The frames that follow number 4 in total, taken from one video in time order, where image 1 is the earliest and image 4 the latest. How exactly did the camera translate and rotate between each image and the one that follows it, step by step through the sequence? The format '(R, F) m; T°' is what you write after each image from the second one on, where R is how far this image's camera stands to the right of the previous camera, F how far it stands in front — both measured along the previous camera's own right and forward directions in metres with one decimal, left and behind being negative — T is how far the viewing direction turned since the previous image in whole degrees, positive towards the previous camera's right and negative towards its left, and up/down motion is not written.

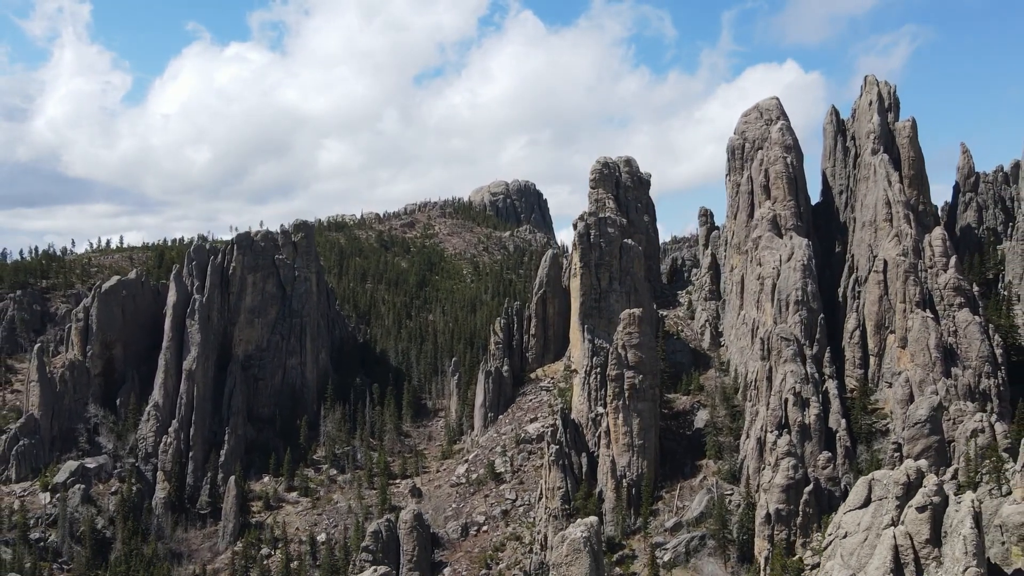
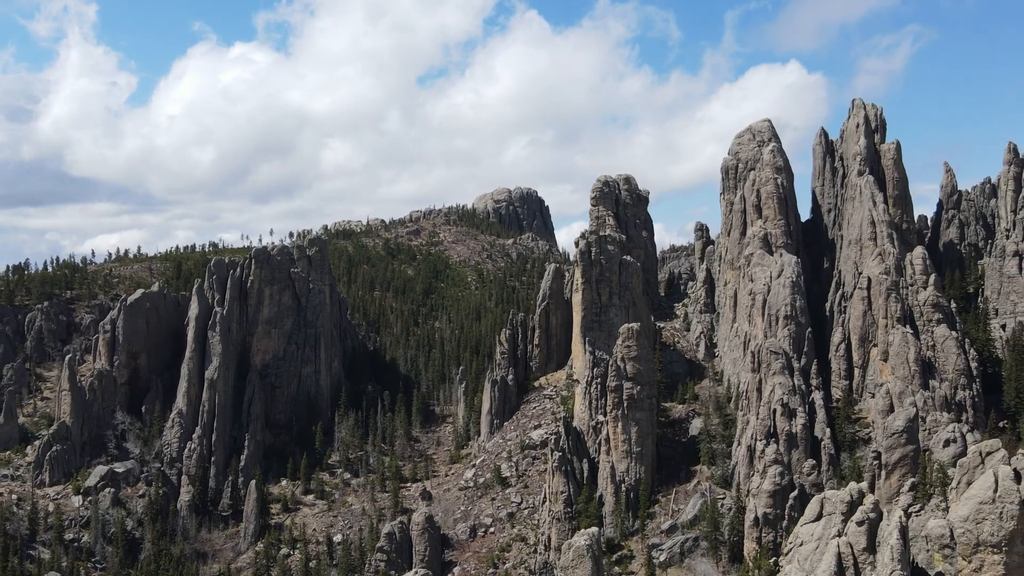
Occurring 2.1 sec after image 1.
(-0.5, -5.6) m; 0°
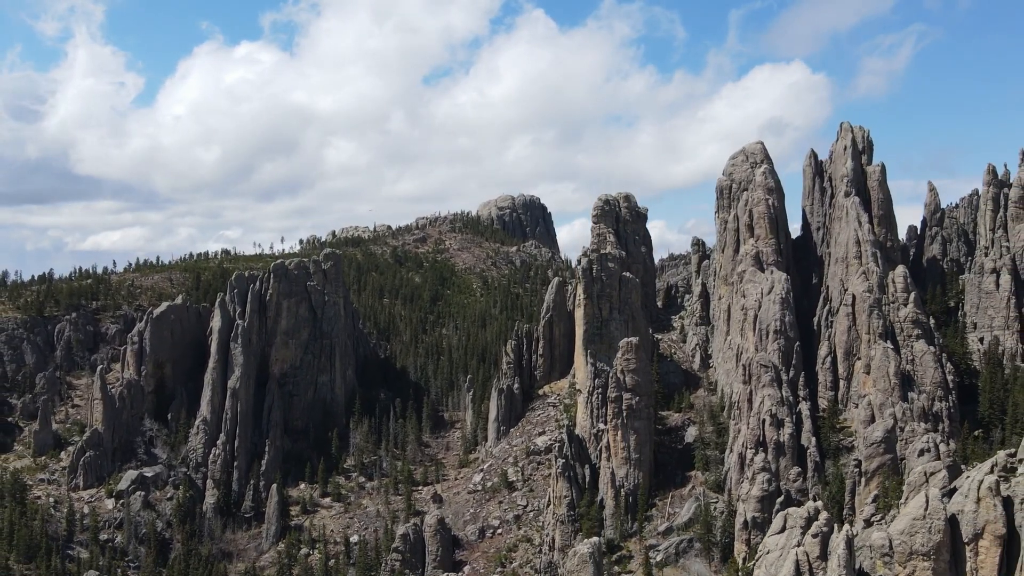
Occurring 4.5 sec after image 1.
(-0.5, -6.3) m; 0°
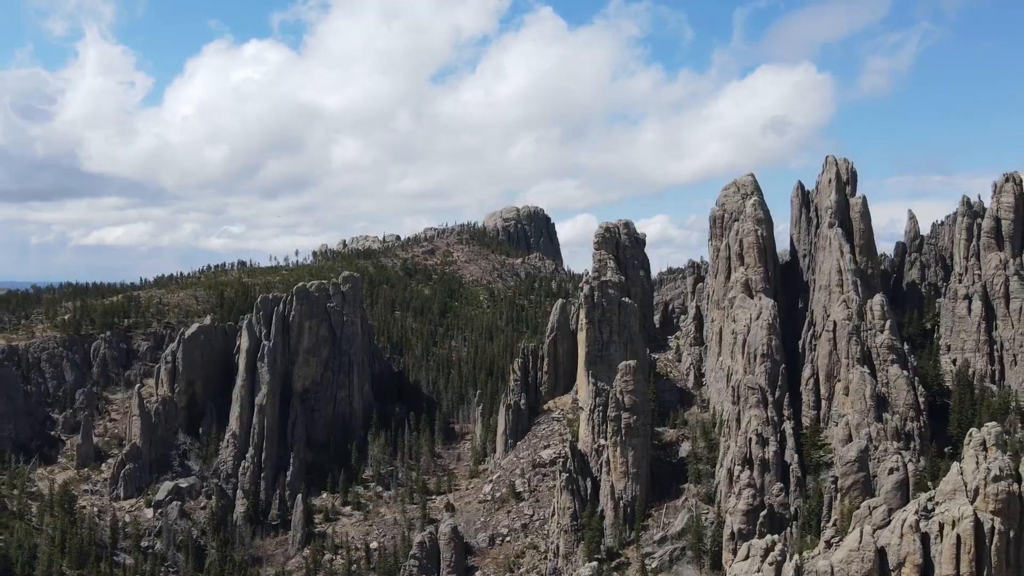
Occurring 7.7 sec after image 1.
(-0.6, -8.7) m; 0°
